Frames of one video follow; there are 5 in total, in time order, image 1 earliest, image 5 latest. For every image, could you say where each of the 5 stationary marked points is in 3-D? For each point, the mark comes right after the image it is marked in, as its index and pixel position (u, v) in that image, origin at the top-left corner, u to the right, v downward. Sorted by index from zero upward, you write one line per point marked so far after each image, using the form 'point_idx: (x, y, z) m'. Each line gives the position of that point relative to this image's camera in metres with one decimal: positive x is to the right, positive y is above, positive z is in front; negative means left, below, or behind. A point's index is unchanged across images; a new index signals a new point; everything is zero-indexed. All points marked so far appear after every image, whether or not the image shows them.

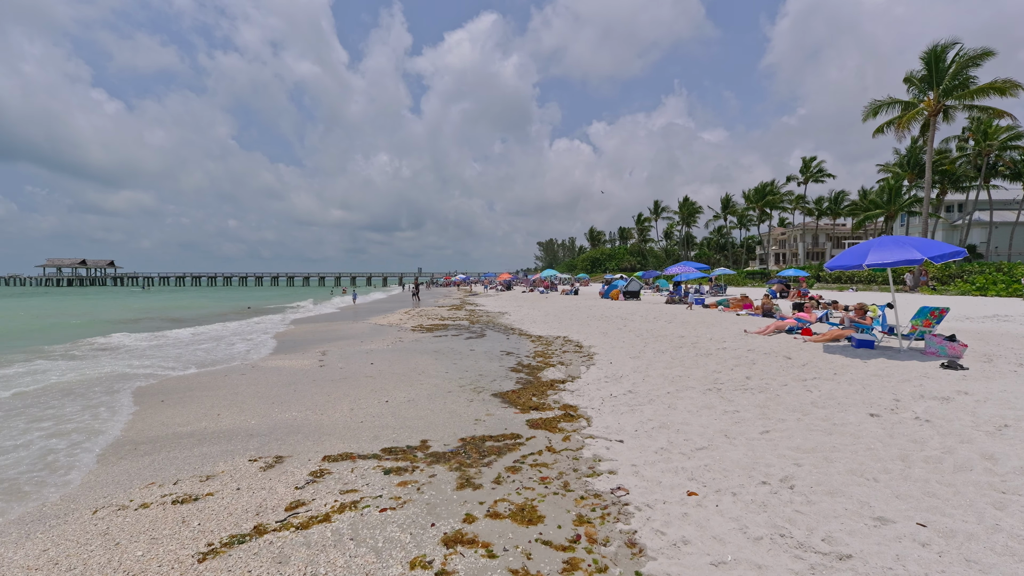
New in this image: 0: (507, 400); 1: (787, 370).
0: (-0.1, -1.2, +7.8) m
1: (+2.9, -0.9, +7.7) m
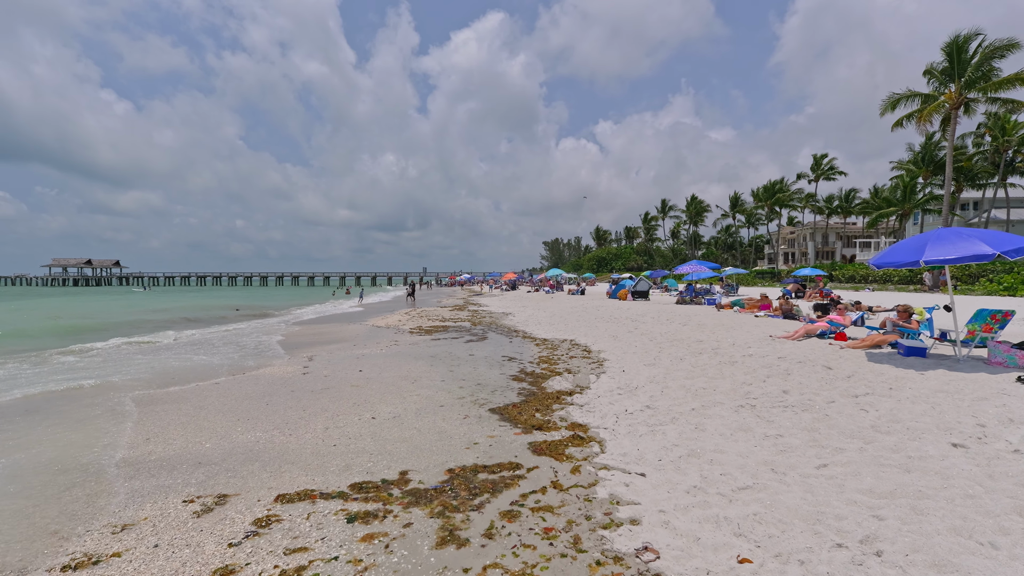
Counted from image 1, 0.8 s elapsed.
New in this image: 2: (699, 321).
0: (-0.1, -1.2, +6.8) m
1: (+2.9, -0.9, +6.6) m
2: (+3.8, -0.7, +14.5) m
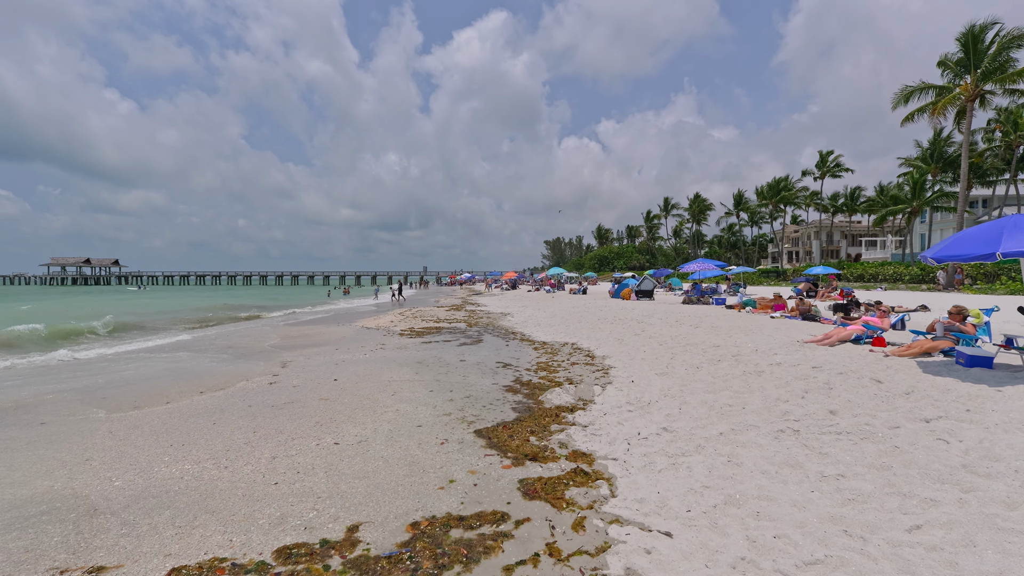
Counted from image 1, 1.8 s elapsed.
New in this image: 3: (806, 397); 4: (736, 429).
0: (-0.1, -1.2, +5.6) m
1: (+2.9, -0.9, +5.5) m
2: (+3.7, -0.7, +13.3) m
3: (+2.5, -0.9, +6.1) m
4: (+1.7, -1.1, +5.4) m
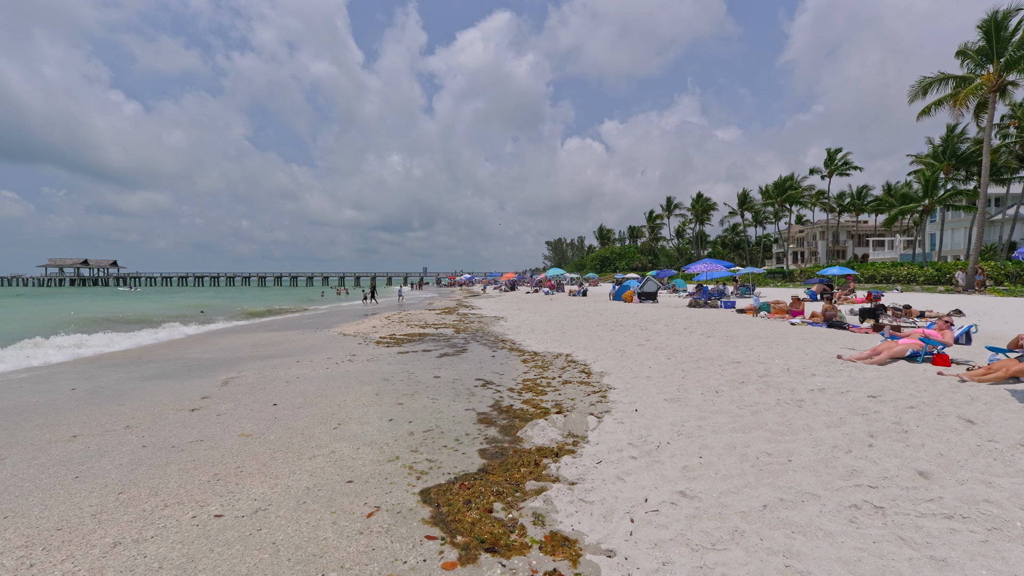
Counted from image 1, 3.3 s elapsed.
0: (-0.4, -1.3, +4.0) m
1: (+2.6, -0.9, +3.8) m
2: (+3.5, -0.7, +11.6) m
3: (+2.3, -1.0, +4.5) m
4: (+1.4, -1.1, +3.8) m
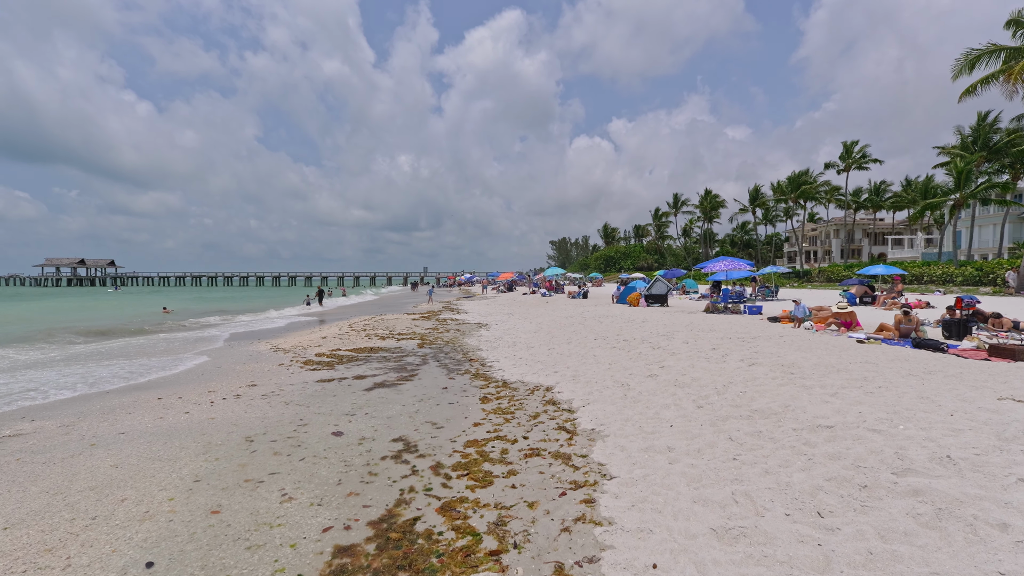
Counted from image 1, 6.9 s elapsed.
0: (-0.9, -1.3, +0.4) m
1: (+2.1, -1.0, +0.2) m
2: (+3.0, -0.8, +8.1) m
3: (+1.7, -1.0, +0.9) m
4: (+0.9, -1.2, +0.2) m
